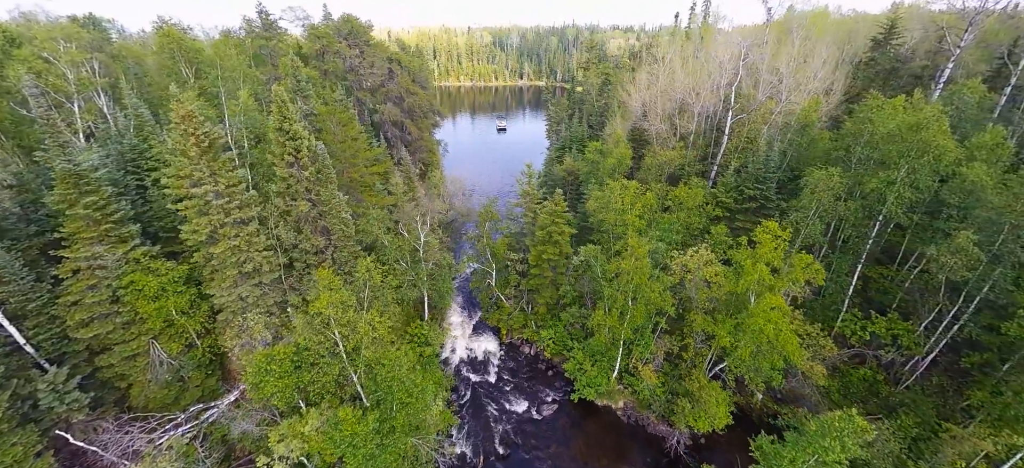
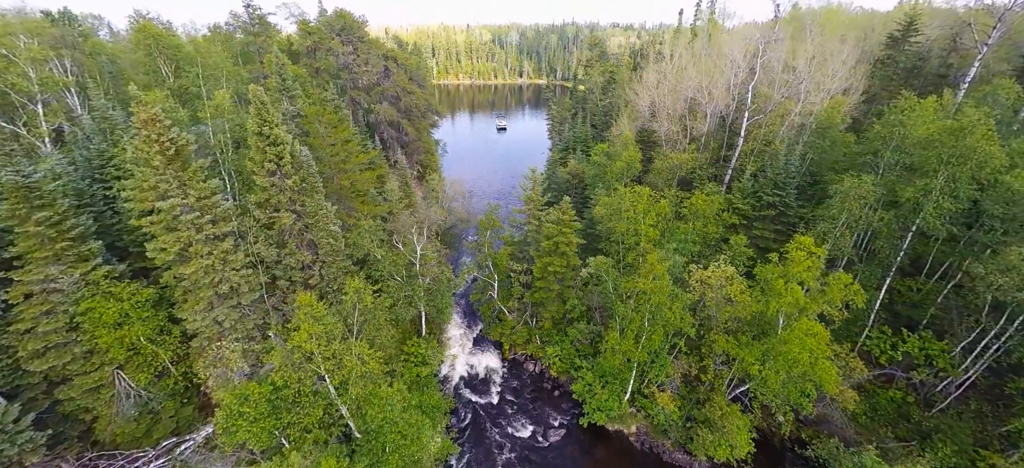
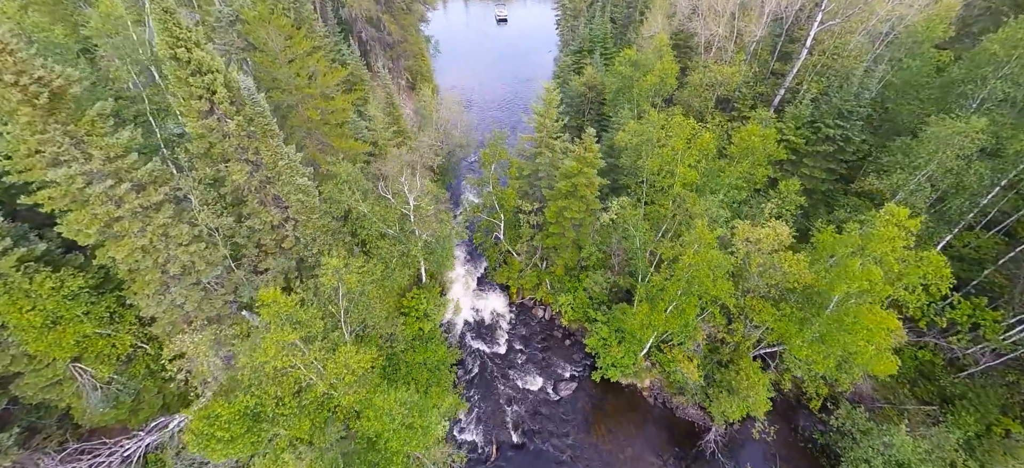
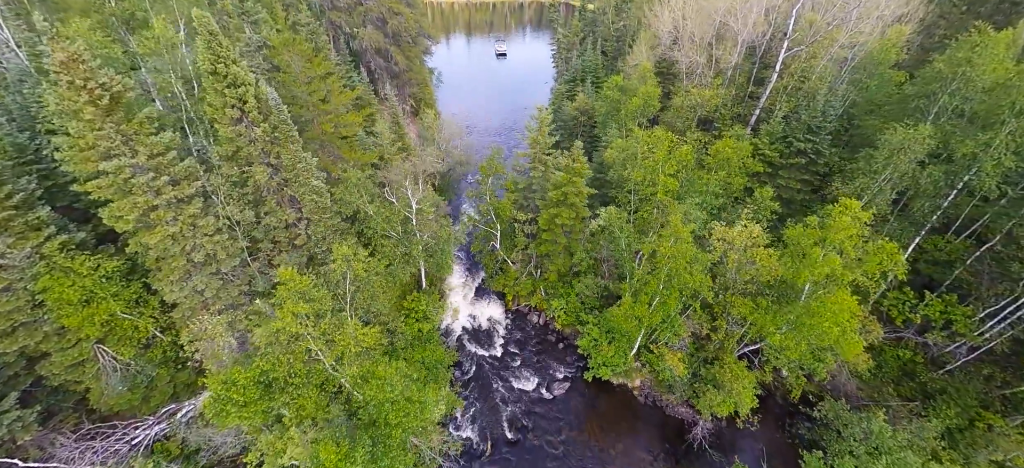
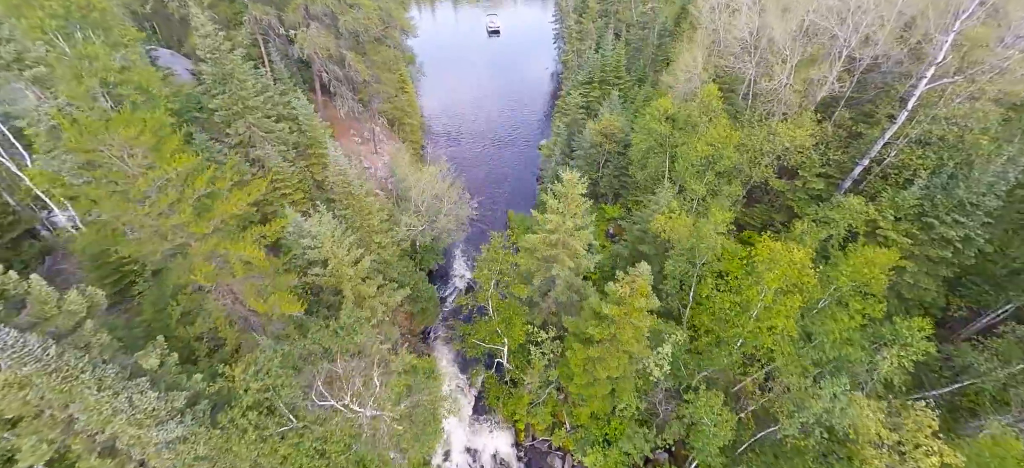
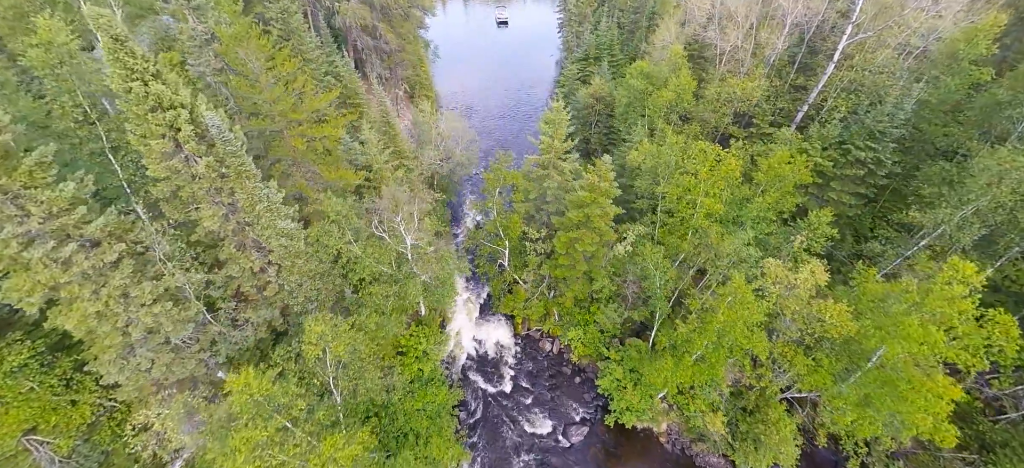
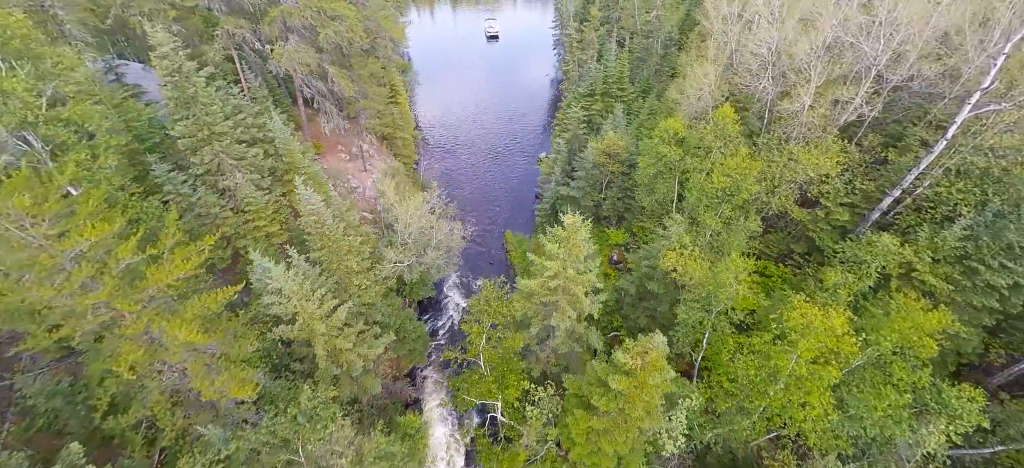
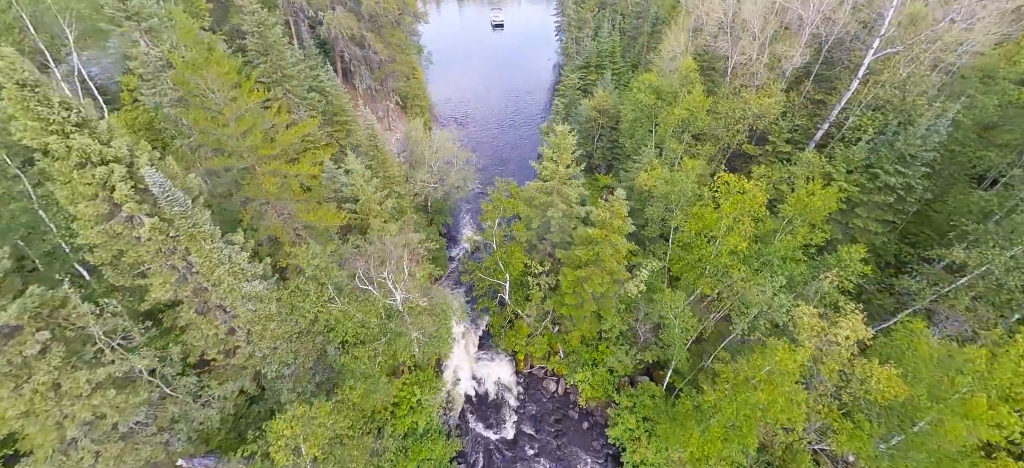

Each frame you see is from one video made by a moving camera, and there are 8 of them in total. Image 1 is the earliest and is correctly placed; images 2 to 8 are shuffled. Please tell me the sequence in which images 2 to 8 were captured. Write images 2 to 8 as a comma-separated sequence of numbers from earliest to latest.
2, 4, 3, 6, 8, 5, 7
